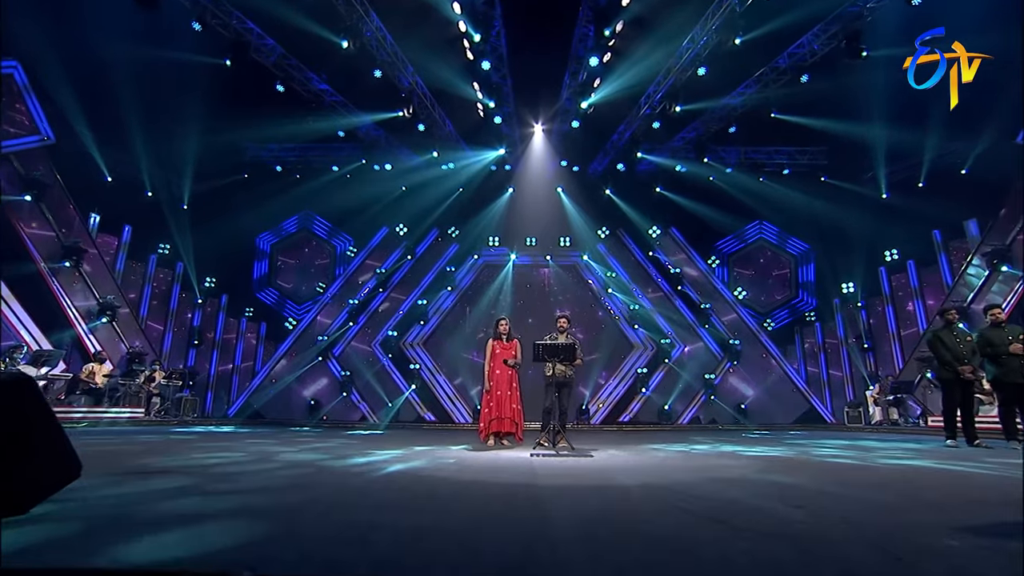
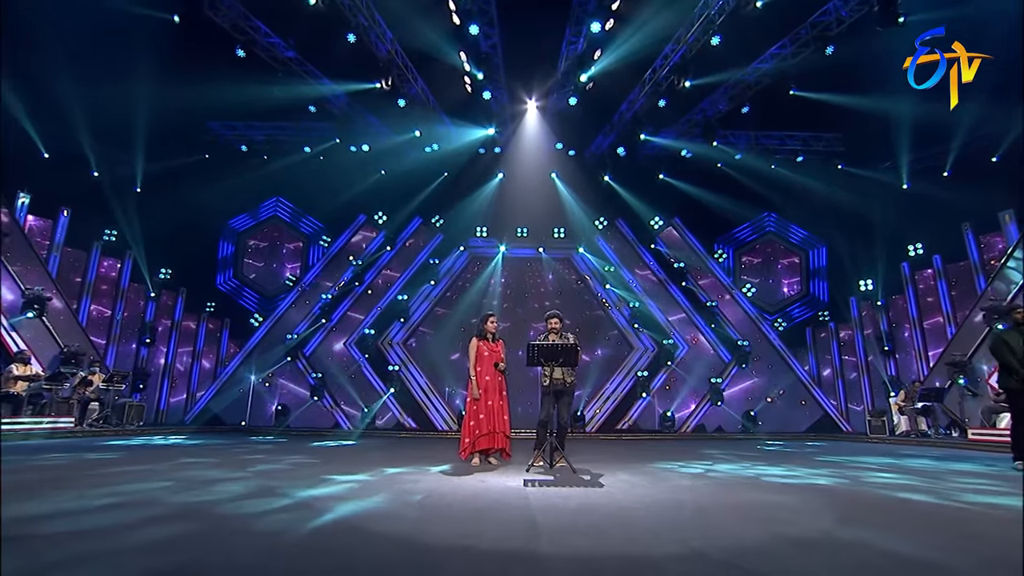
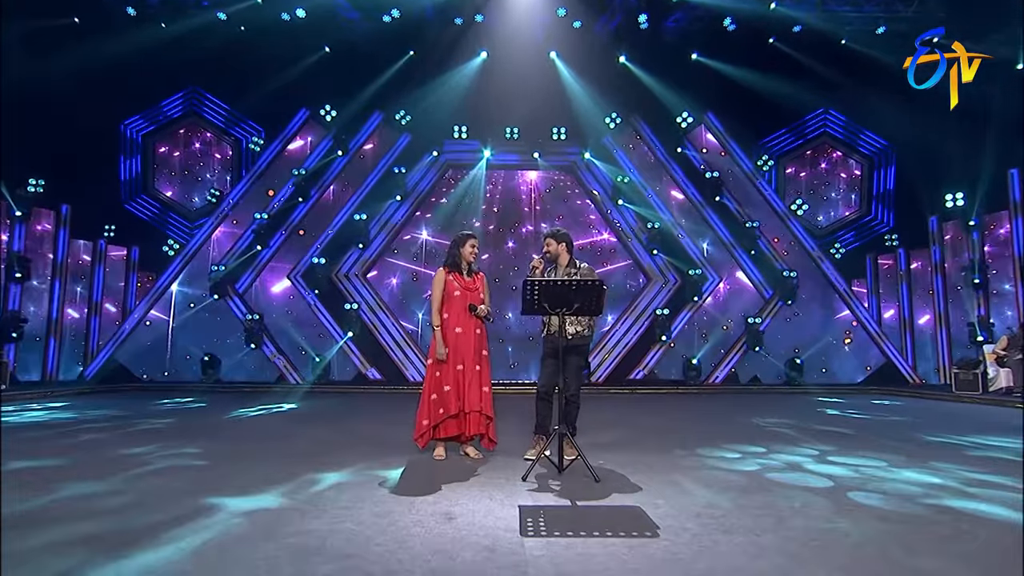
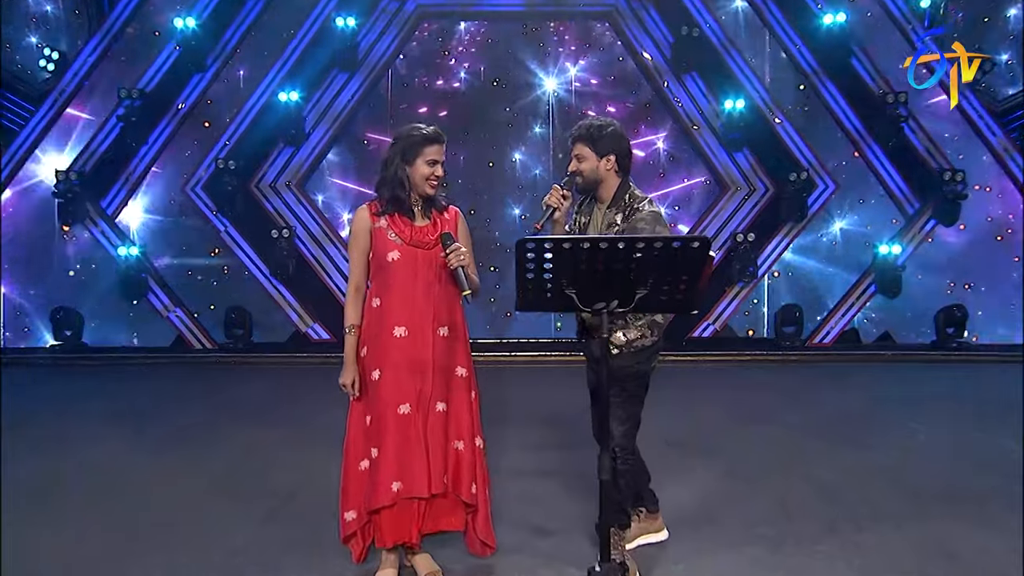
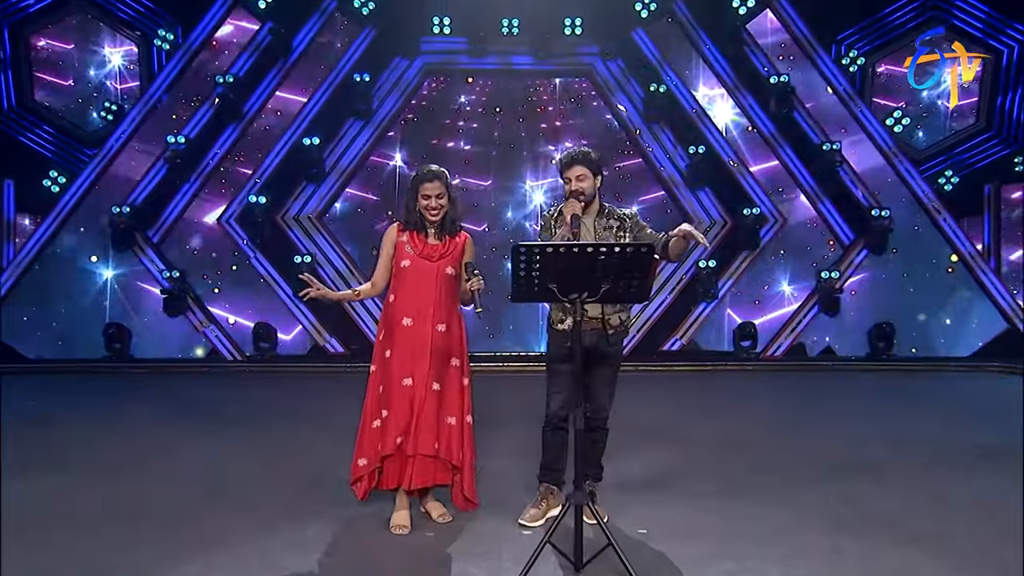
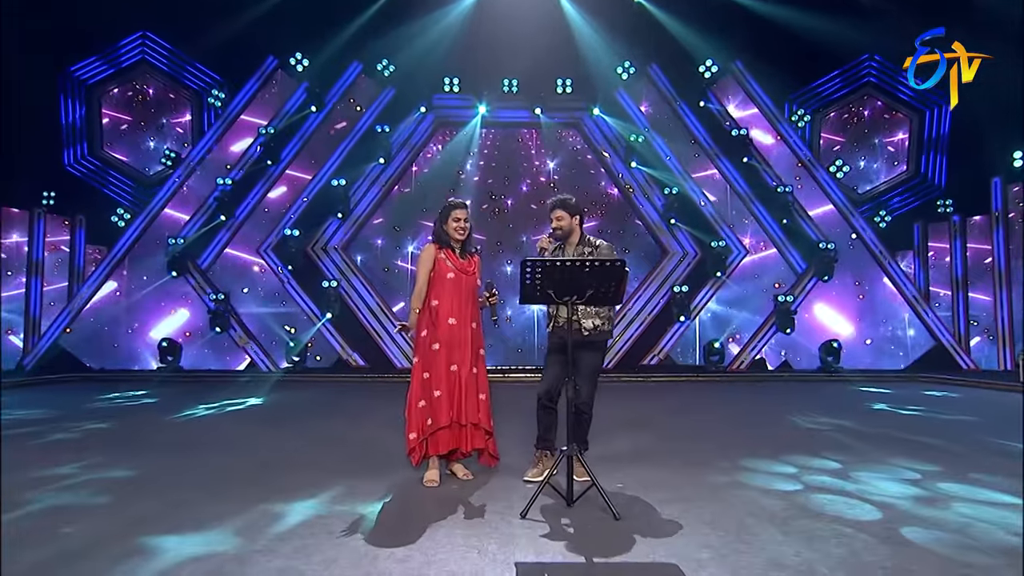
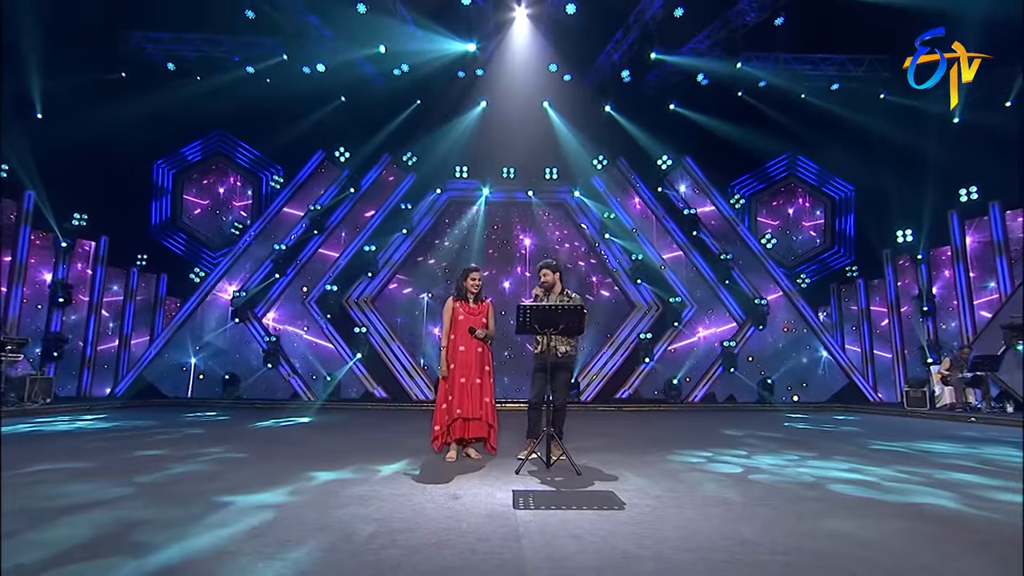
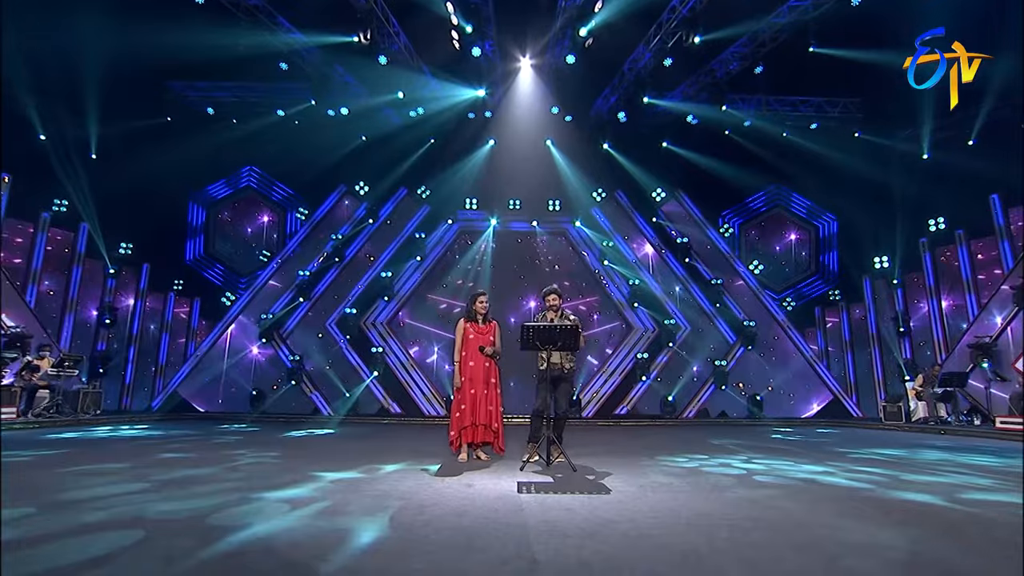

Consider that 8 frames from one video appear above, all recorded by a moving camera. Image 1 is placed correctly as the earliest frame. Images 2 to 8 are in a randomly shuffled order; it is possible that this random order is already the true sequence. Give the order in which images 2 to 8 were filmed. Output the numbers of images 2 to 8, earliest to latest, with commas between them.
2, 8, 7, 3, 6, 5, 4
